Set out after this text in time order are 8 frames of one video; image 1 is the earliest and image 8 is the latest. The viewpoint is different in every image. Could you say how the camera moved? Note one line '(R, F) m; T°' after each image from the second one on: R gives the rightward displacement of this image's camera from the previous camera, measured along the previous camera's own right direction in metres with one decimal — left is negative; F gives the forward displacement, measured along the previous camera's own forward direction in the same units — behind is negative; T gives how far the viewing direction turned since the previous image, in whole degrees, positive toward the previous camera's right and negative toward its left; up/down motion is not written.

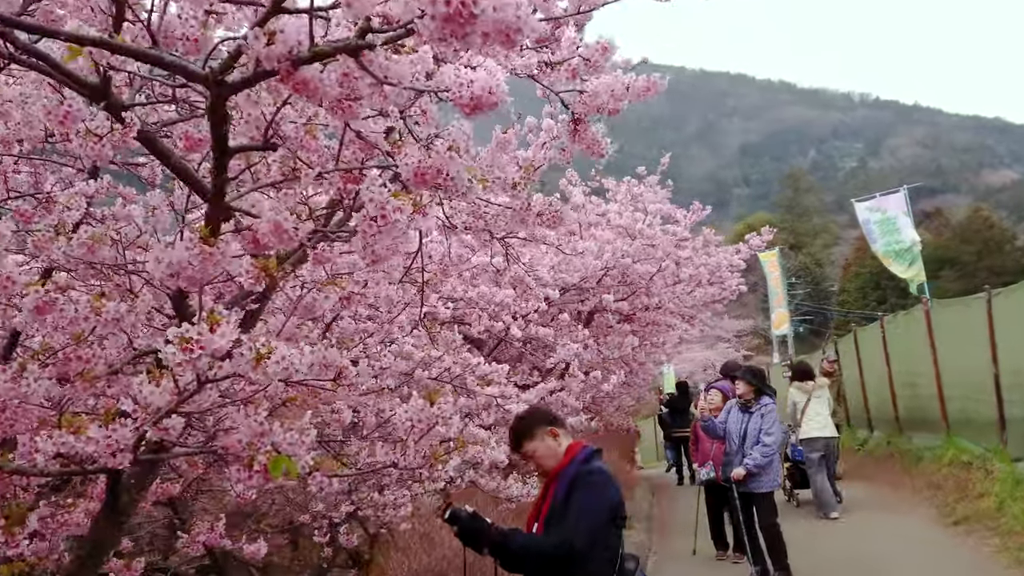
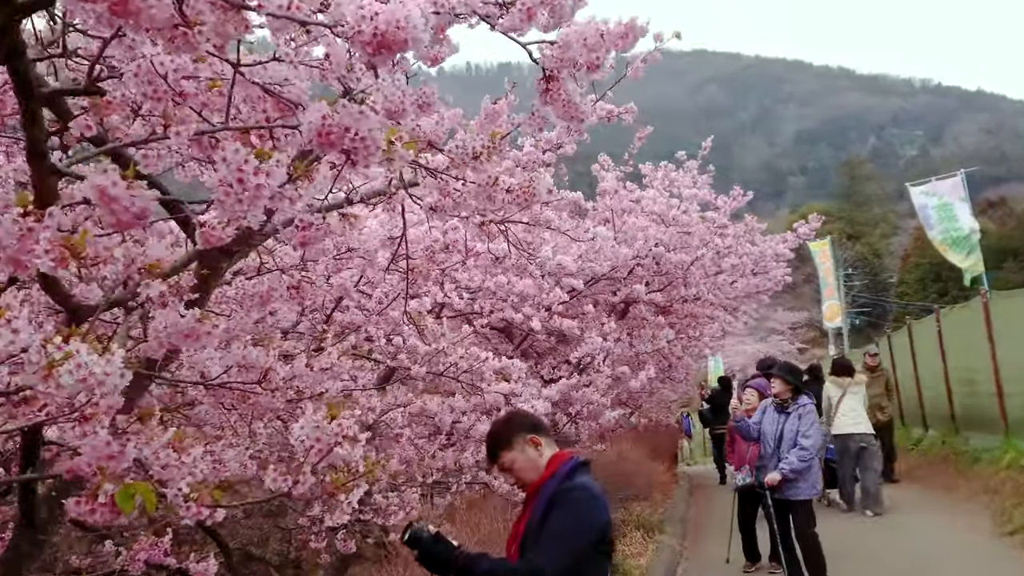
(+0.2, +0.4) m; -3°
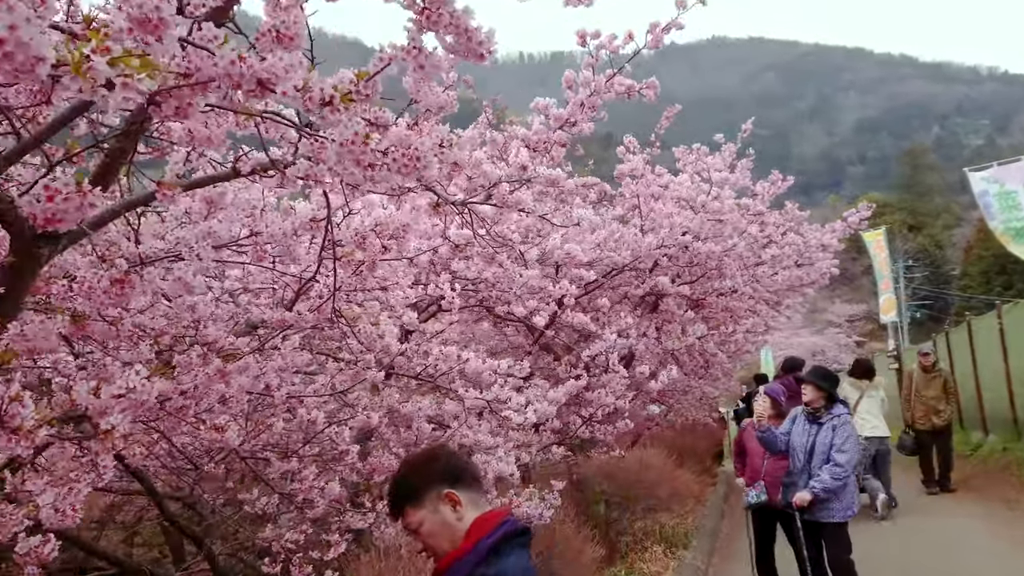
(+0.3, +0.7) m; -3°
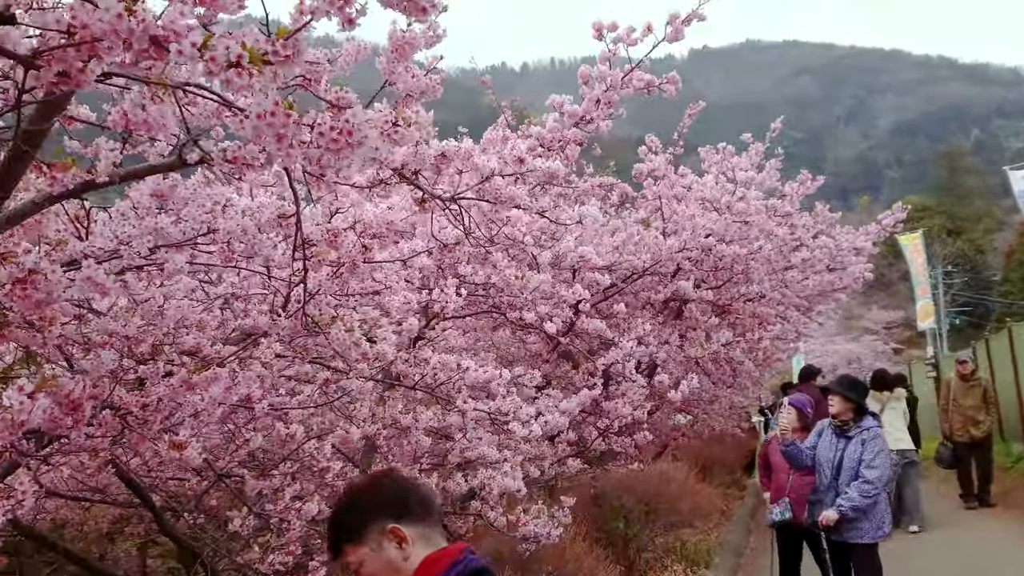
(+0.1, +0.3) m; -2°
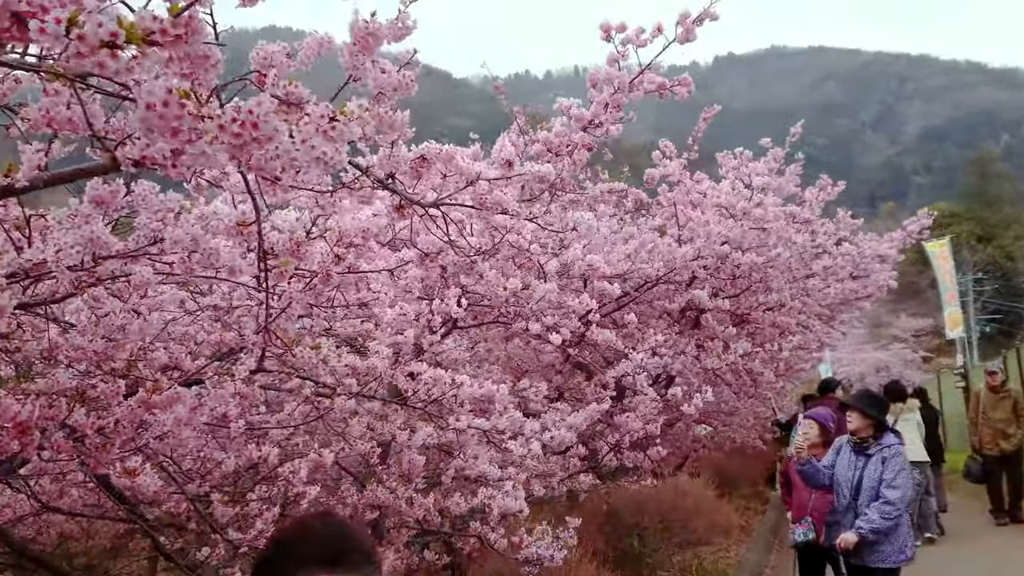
(+0.1, +0.2) m; -2°
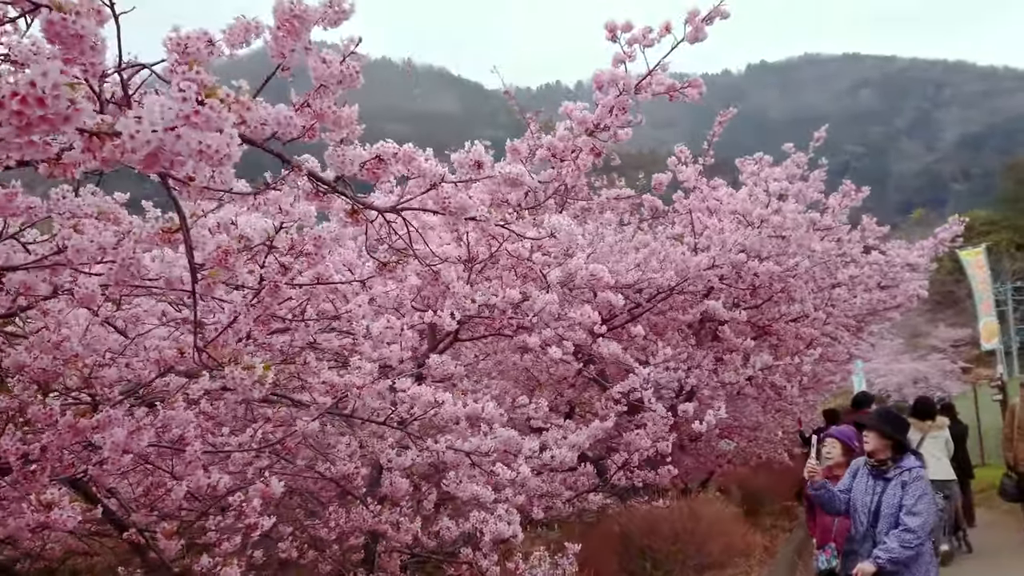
(+0.2, +0.3) m; -2°
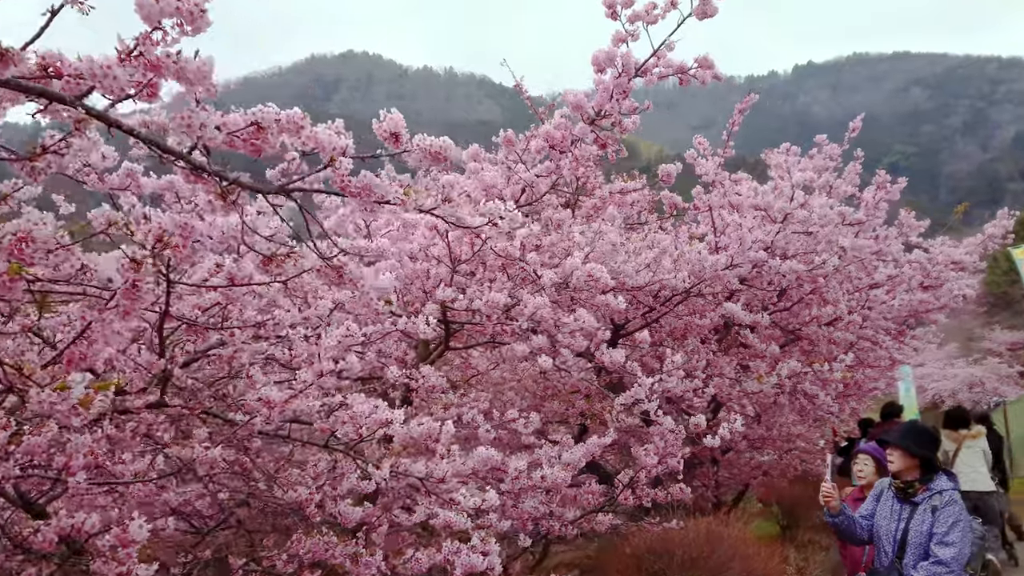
(+0.3, +0.5) m; -3°
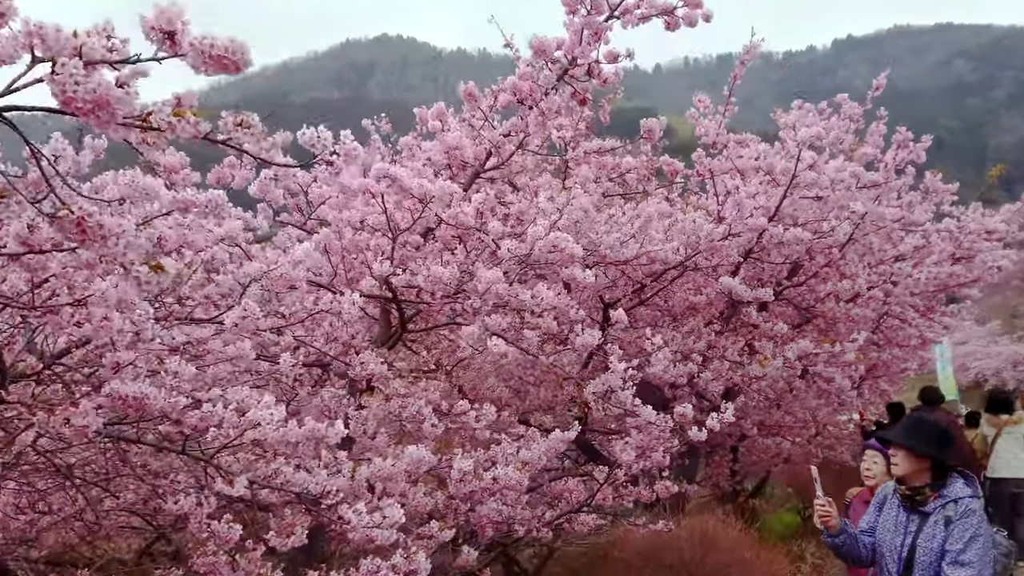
(+0.4, +0.7) m; -2°
